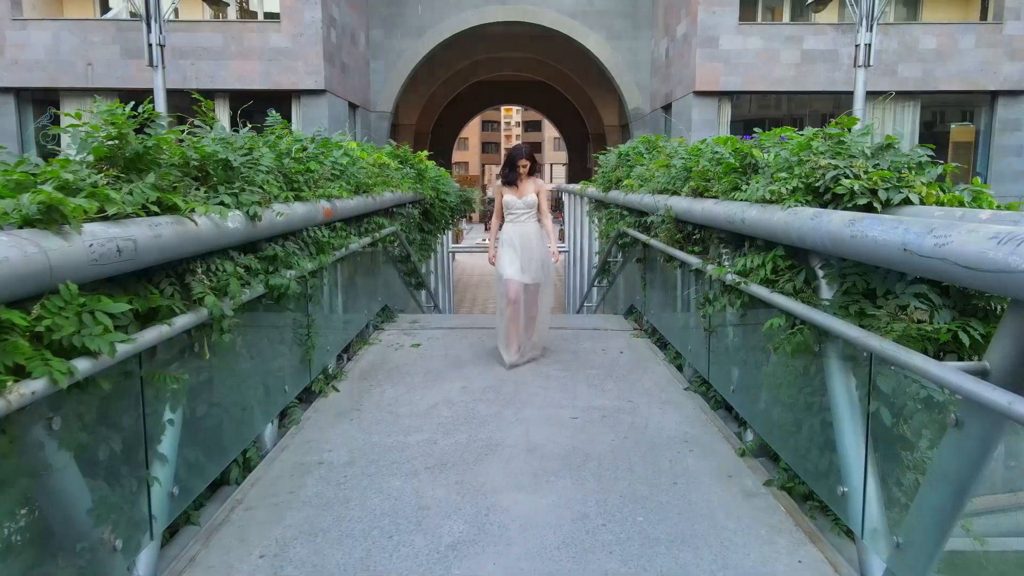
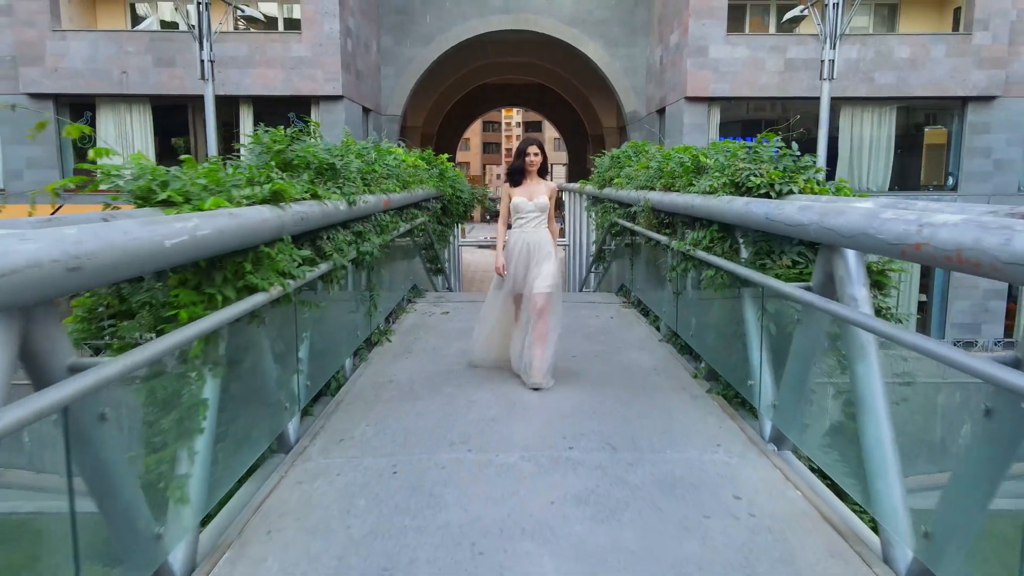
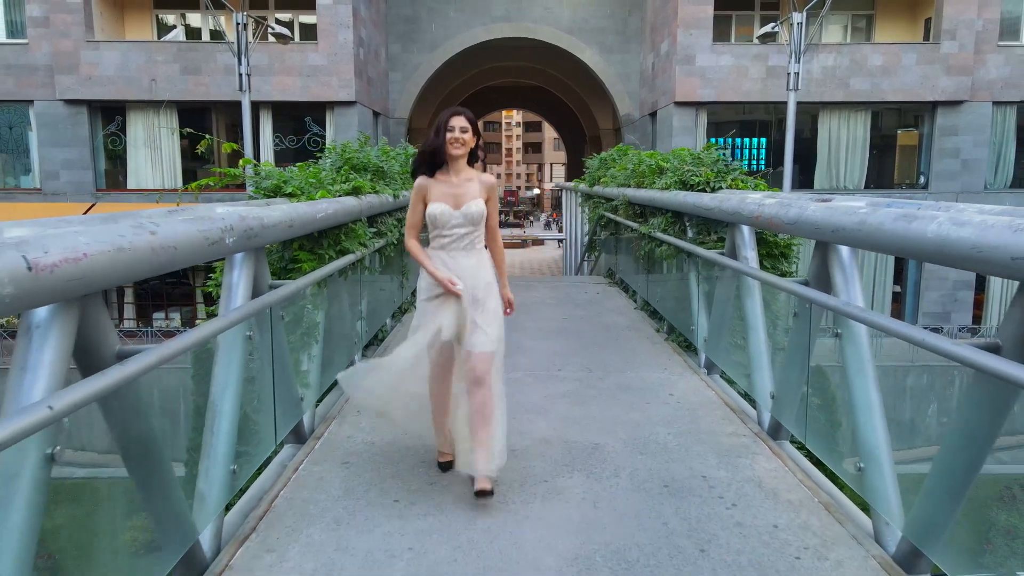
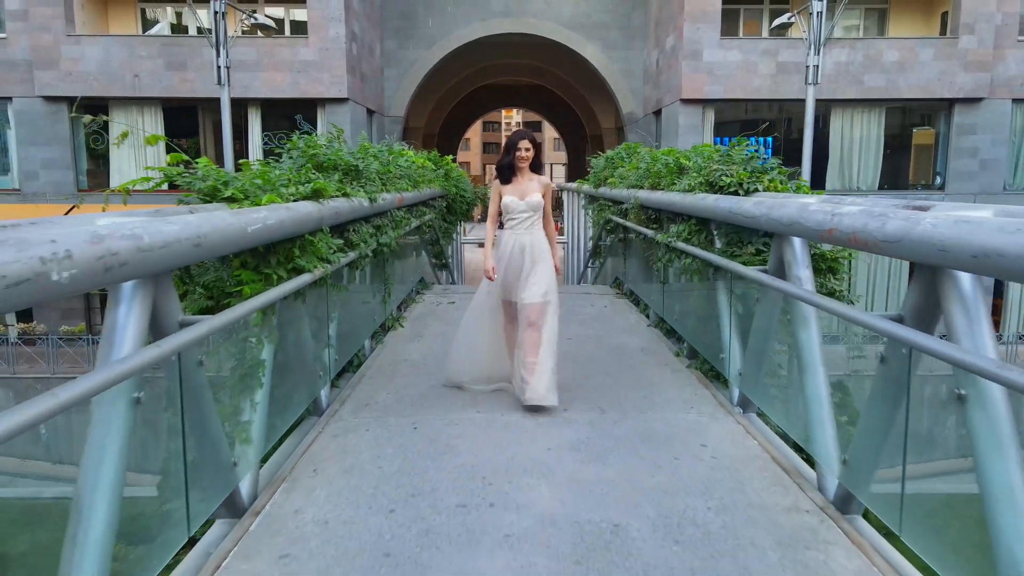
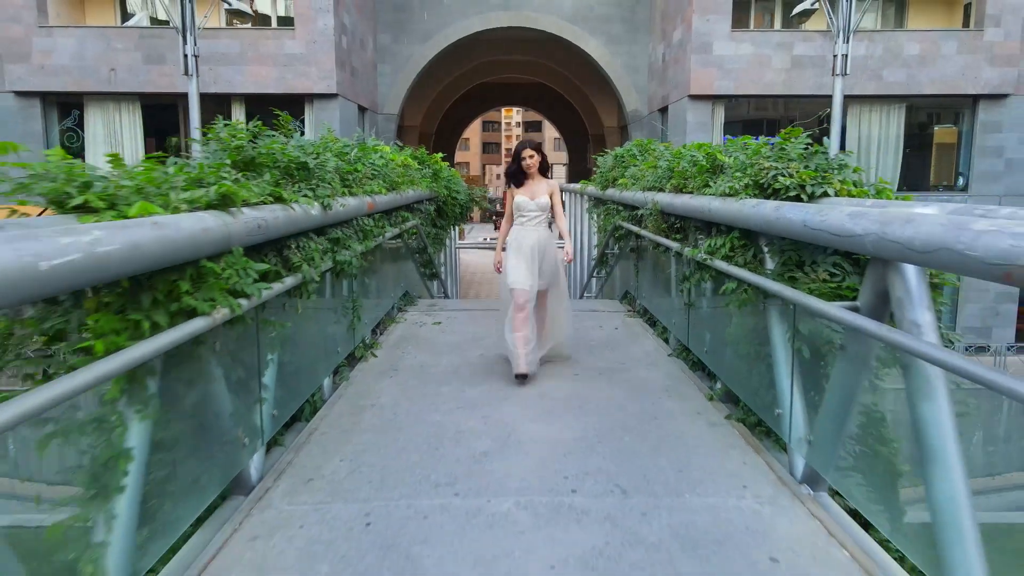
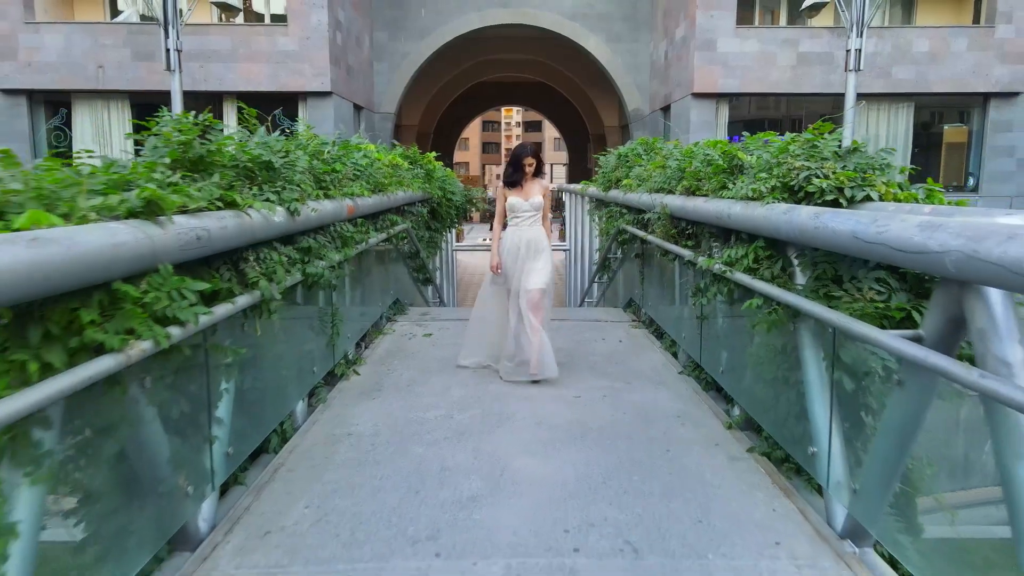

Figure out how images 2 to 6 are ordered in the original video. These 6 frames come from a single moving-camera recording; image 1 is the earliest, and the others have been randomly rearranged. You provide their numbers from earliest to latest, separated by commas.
6, 5, 2, 4, 3
